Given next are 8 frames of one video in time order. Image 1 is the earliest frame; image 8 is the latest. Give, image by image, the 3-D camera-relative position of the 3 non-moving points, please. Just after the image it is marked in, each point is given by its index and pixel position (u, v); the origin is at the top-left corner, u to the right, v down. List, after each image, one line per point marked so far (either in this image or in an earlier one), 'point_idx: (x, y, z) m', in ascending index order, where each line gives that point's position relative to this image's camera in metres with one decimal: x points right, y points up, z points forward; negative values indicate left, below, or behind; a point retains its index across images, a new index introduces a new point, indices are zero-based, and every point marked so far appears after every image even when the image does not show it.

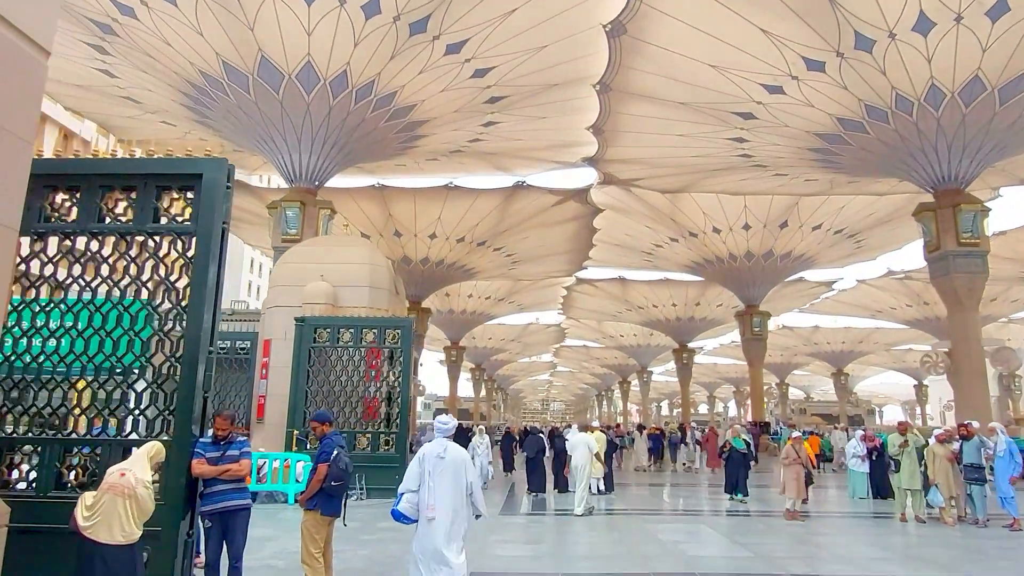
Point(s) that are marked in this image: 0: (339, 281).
0: (-2.4, +0.1, +9.6) m
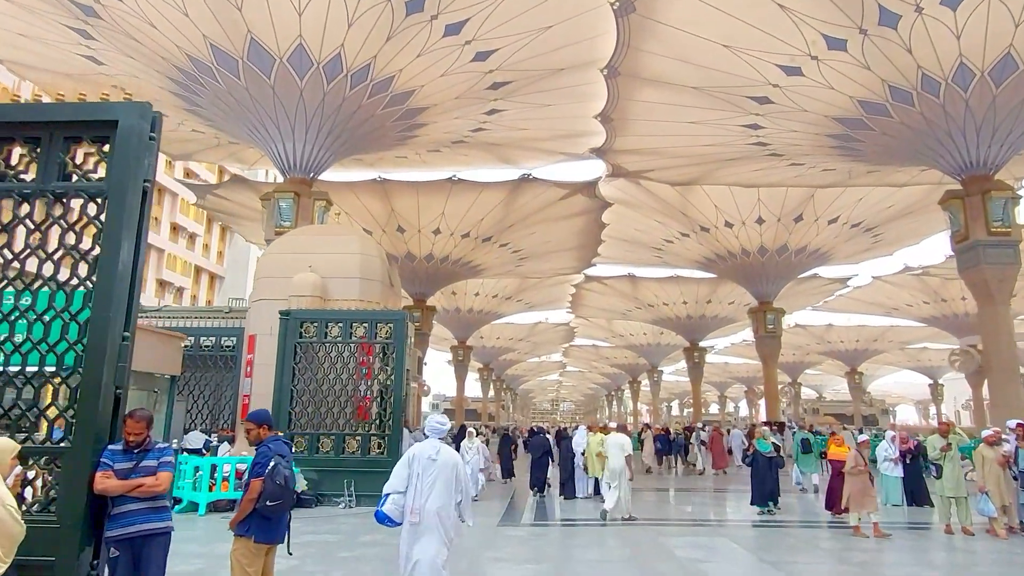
0: (-2.4, +0.2, +8.9) m
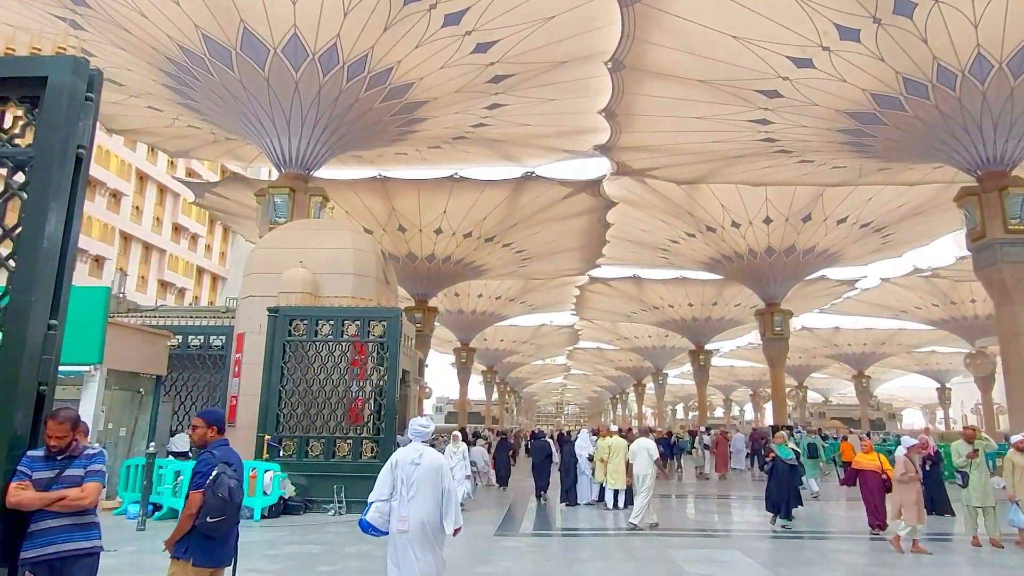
0: (-2.4, +0.3, +8.6) m
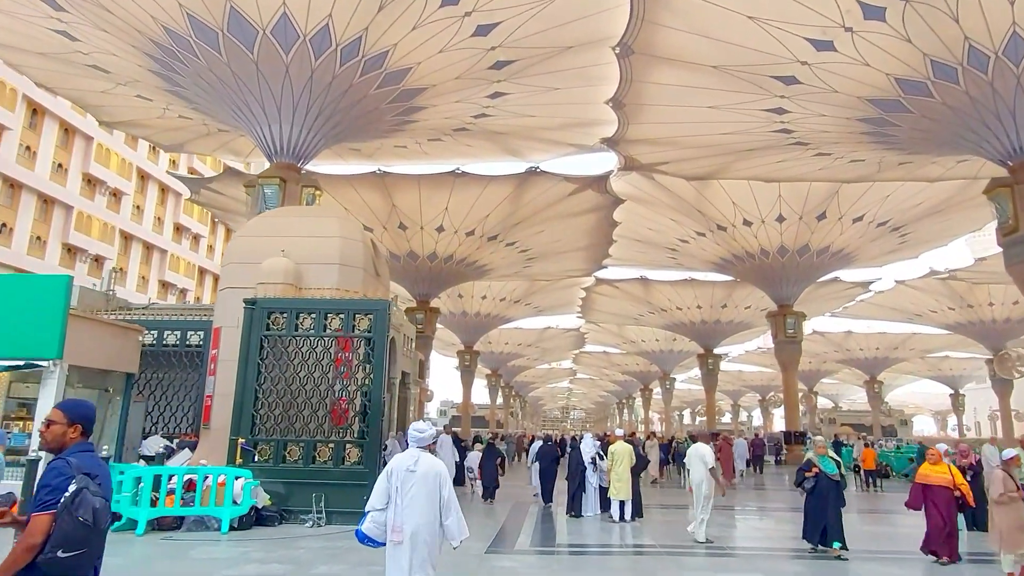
0: (-2.4, +0.4, +7.9) m
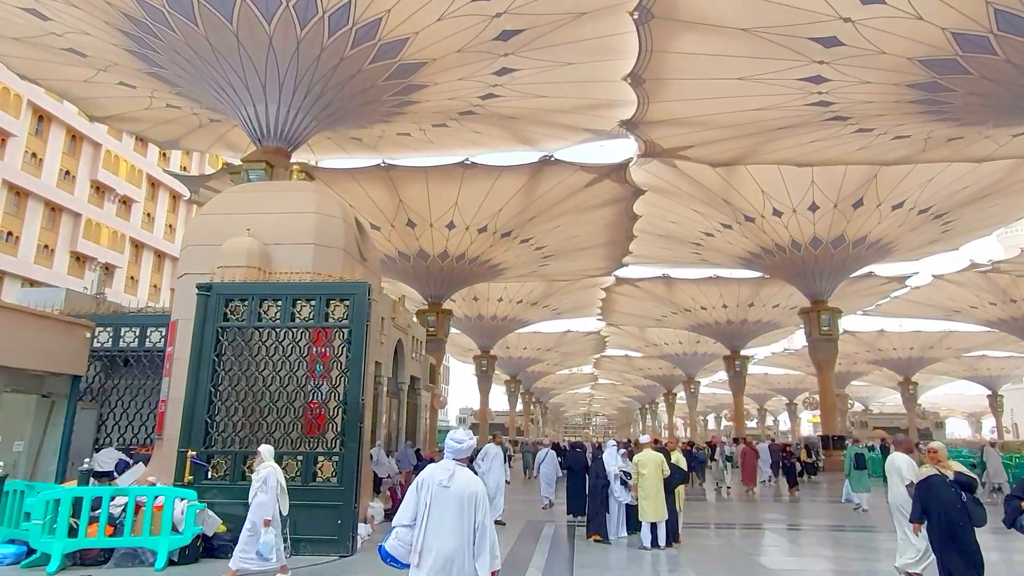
0: (-2.3, +0.5, +6.8) m
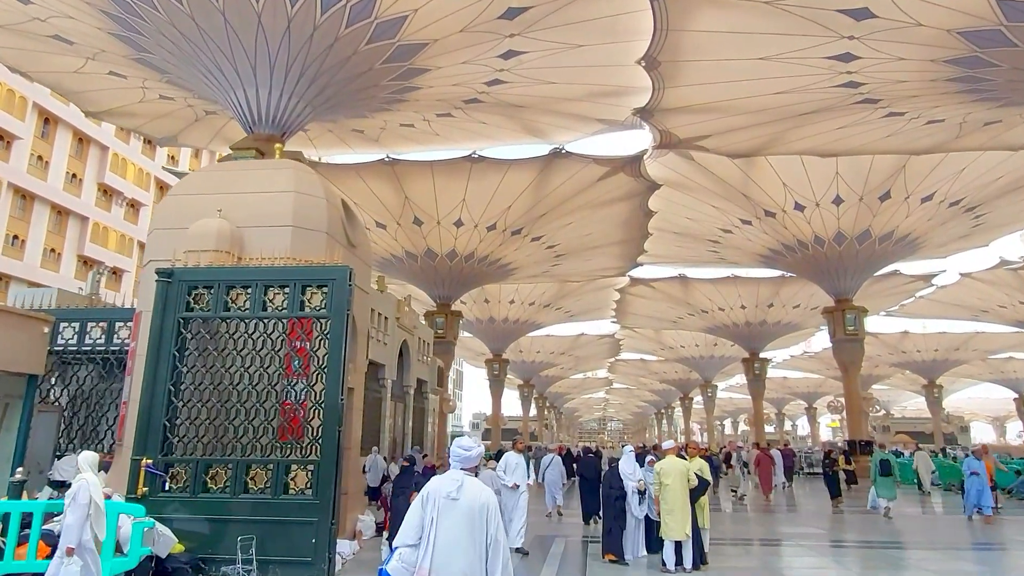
0: (-2.3, +0.6, +6.1) m
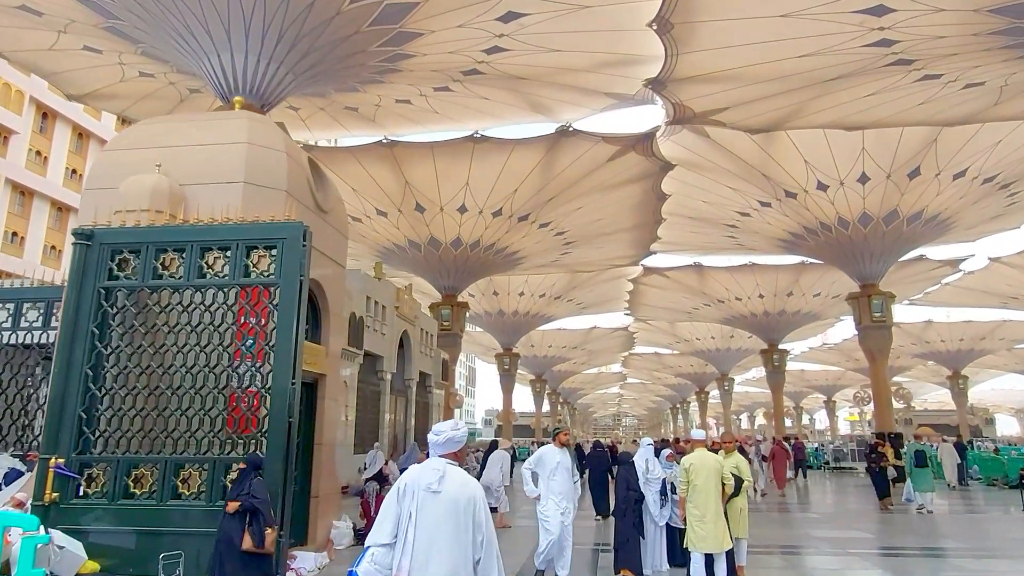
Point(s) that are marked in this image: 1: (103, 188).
0: (-2.4, +0.8, +5.2) m
1: (-3.0, +0.7, +5.2) m
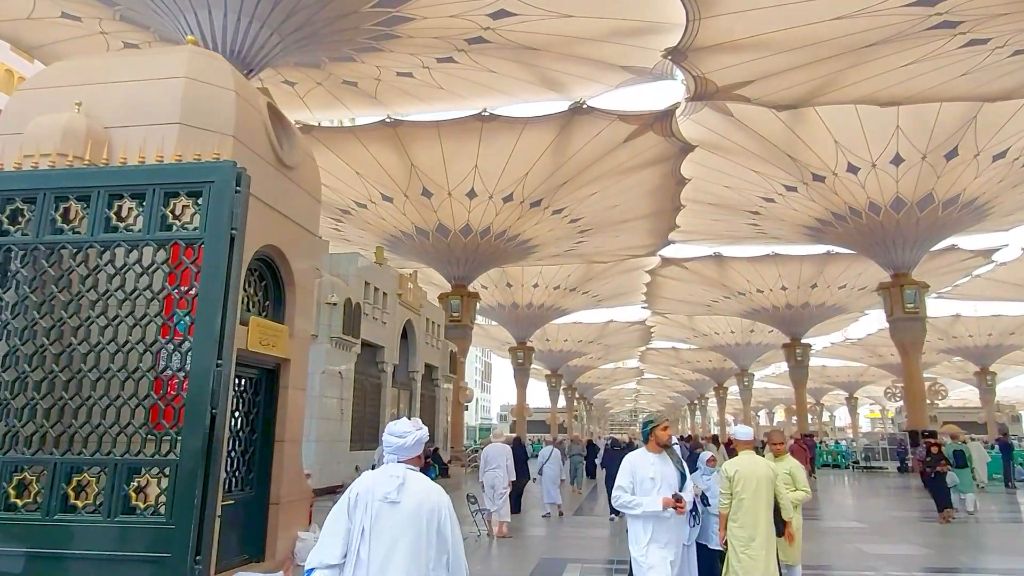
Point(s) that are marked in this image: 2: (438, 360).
0: (-2.4, +1.0, +4.3) m
1: (-3.0, +1.0, +4.3) m
2: (-1.8, -1.7, +16.7) m
